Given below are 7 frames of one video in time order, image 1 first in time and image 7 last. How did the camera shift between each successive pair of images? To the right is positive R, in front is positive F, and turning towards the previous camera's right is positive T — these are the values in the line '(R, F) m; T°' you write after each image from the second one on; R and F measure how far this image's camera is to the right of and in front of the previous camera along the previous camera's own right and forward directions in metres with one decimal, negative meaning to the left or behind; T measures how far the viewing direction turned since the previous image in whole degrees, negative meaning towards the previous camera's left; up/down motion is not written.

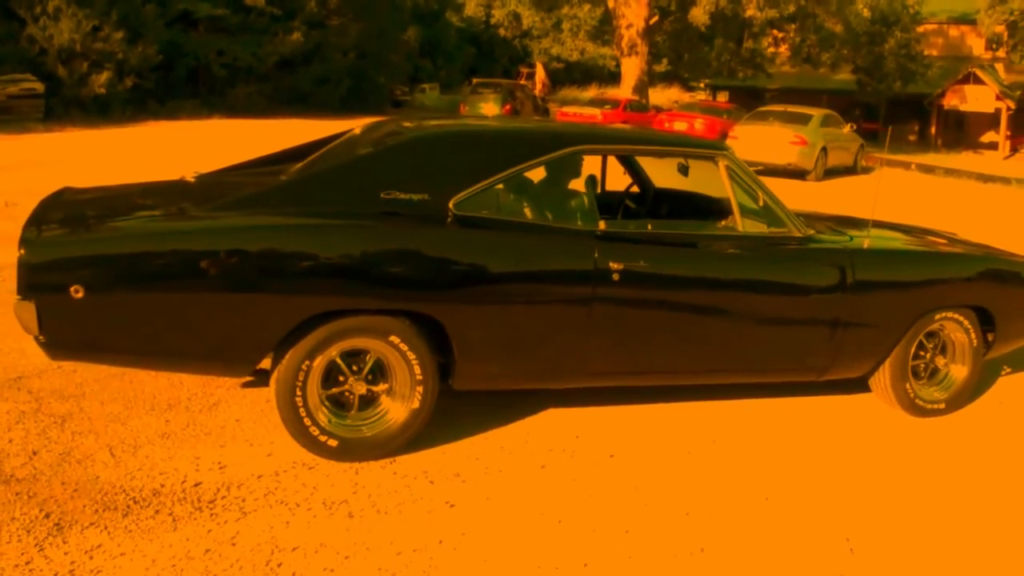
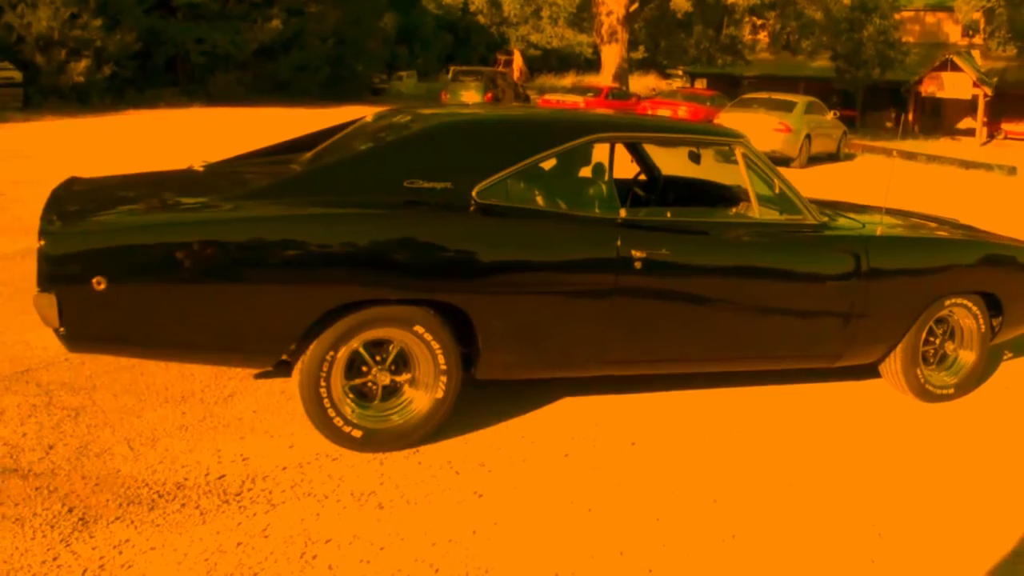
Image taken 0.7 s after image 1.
(-0.2, 0.0) m; +2°
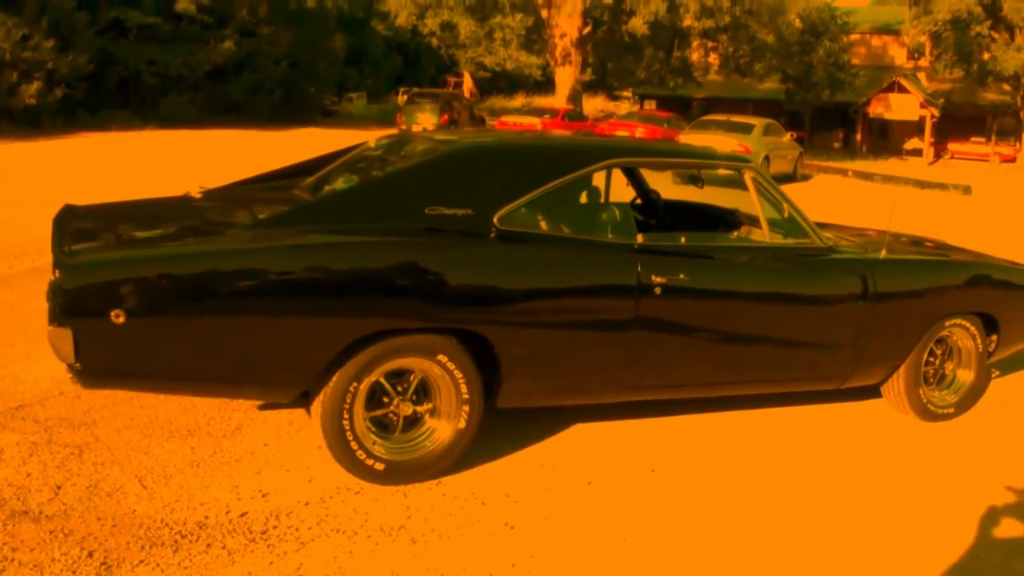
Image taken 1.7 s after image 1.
(-0.3, +0.1) m; +3°
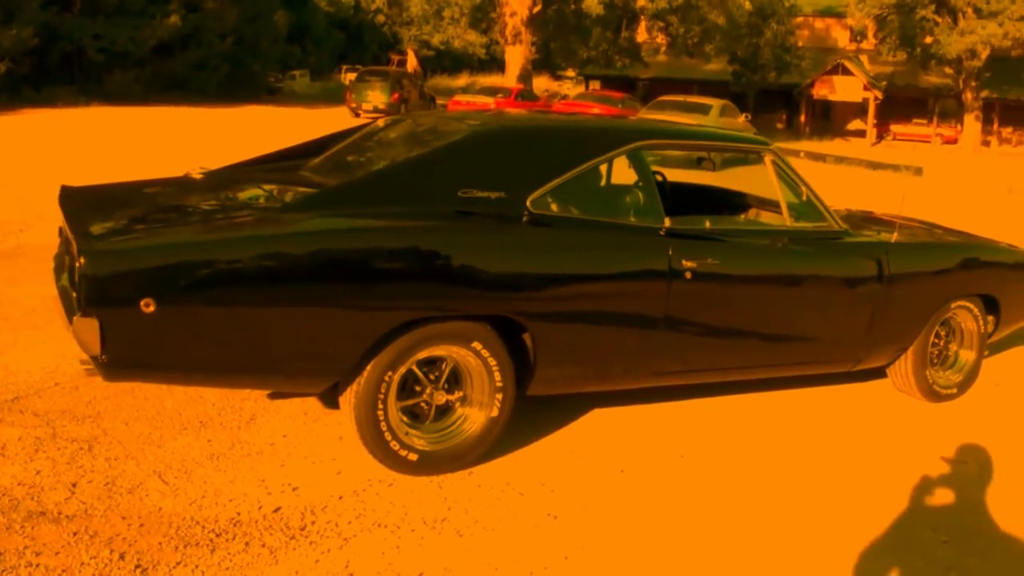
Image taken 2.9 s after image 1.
(-0.4, +0.1) m; +4°
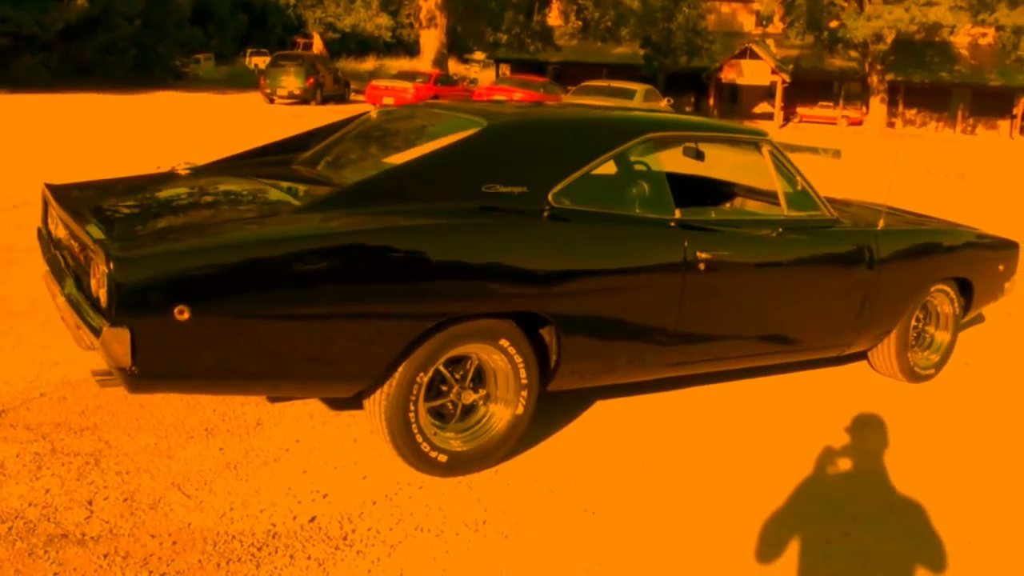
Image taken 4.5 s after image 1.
(-0.5, +0.1) m; +6°
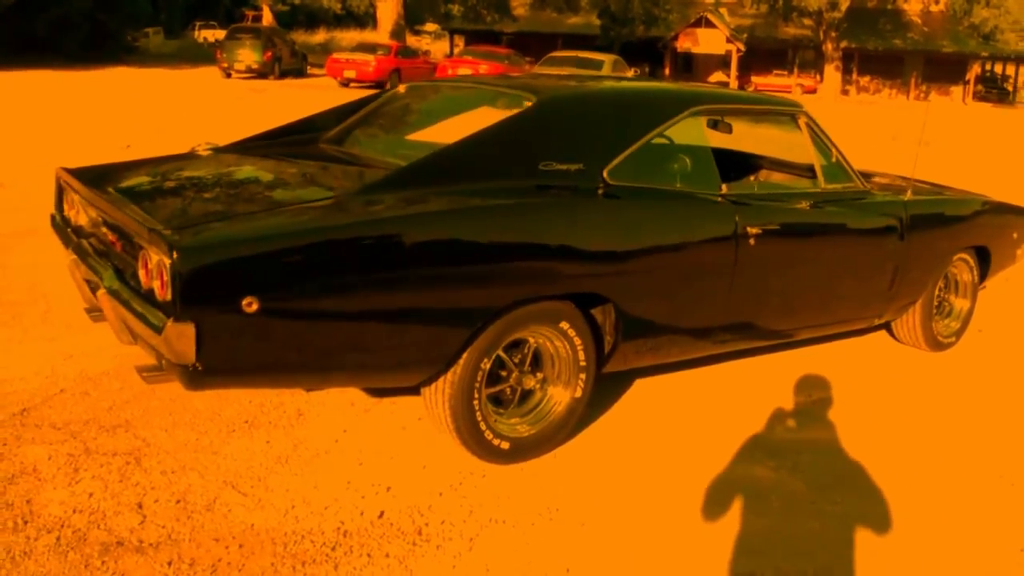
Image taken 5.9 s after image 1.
(-0.4, +0.1) m; +3°
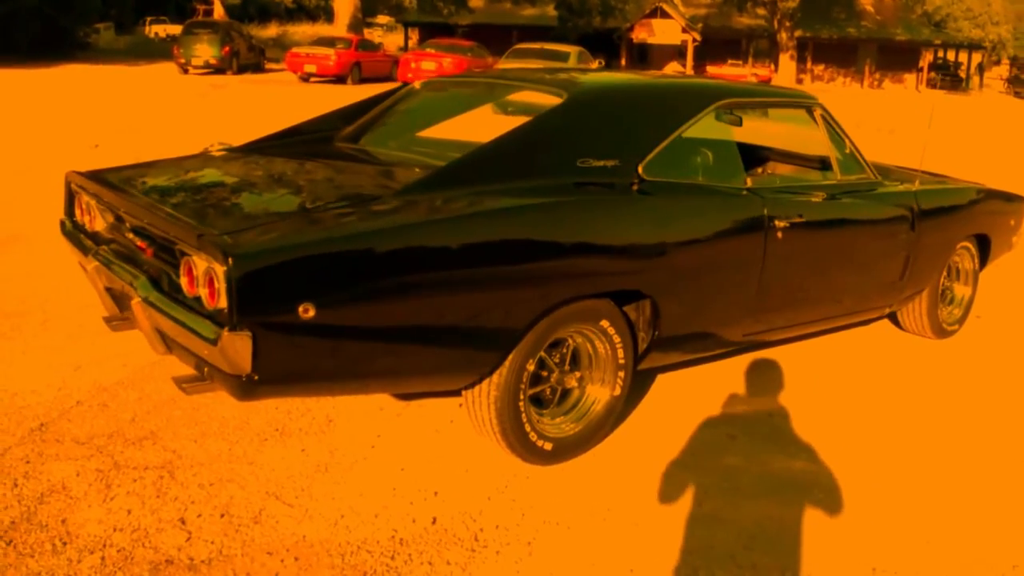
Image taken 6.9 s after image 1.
(-0.3, +0.1) m; +3°
